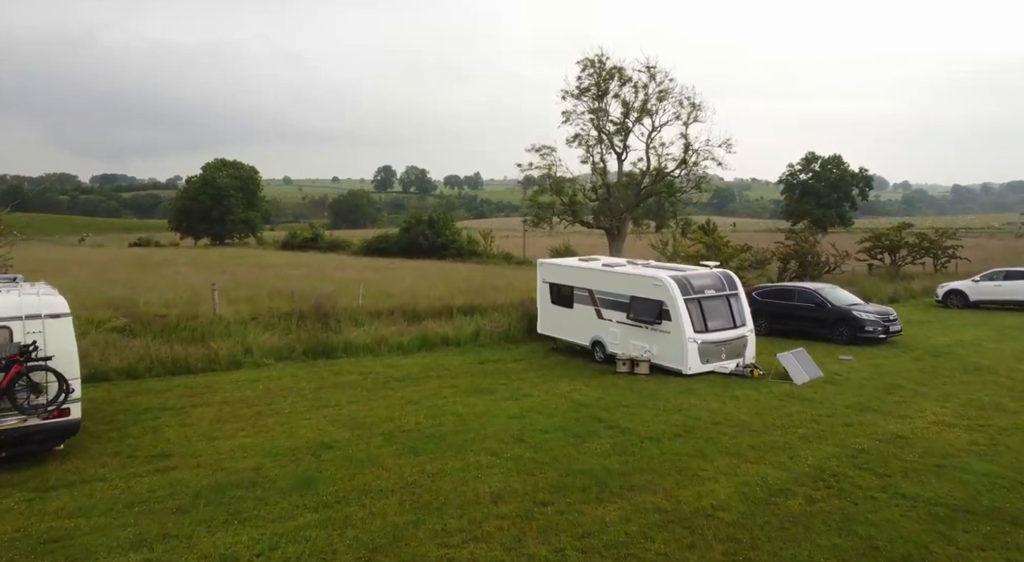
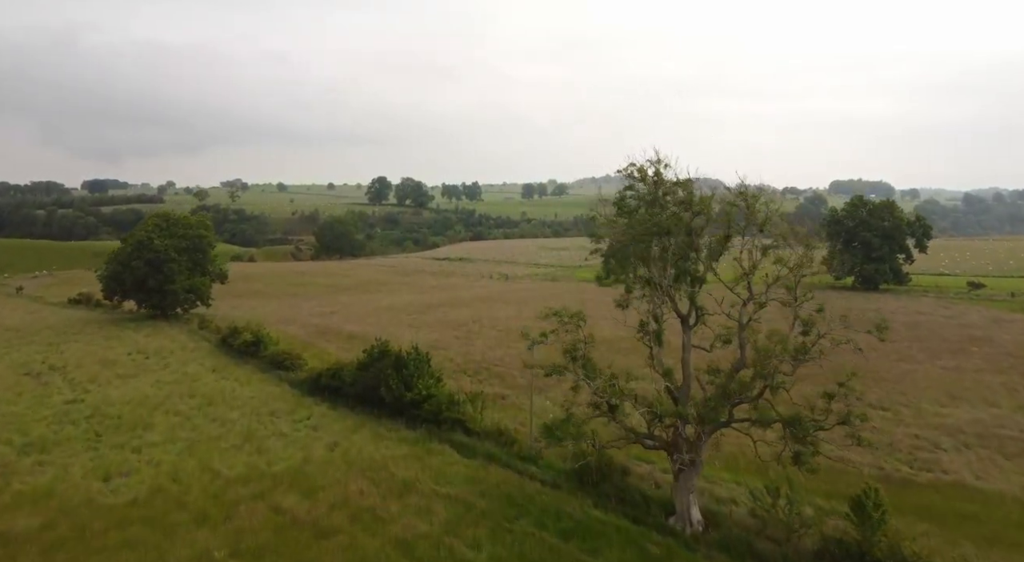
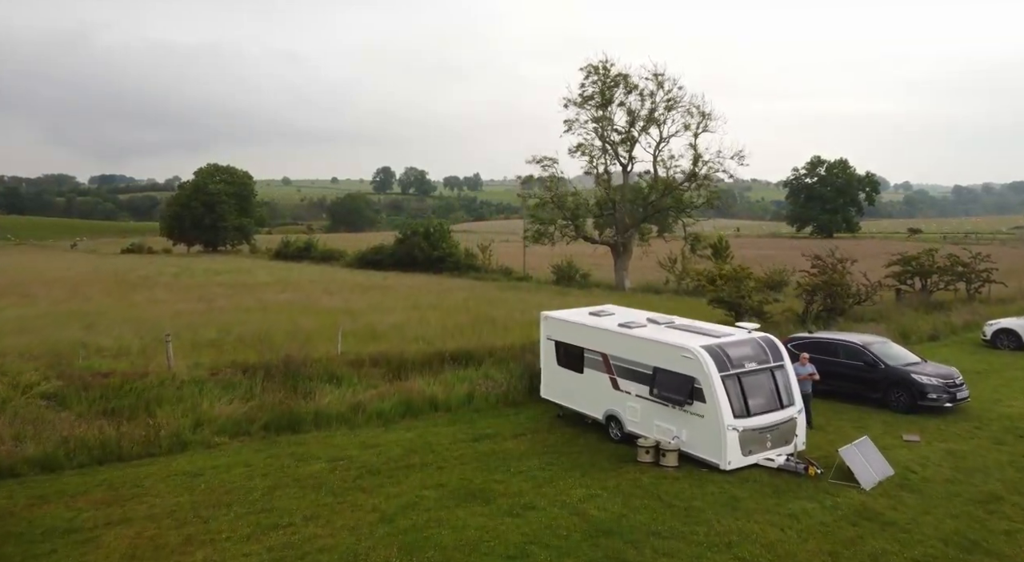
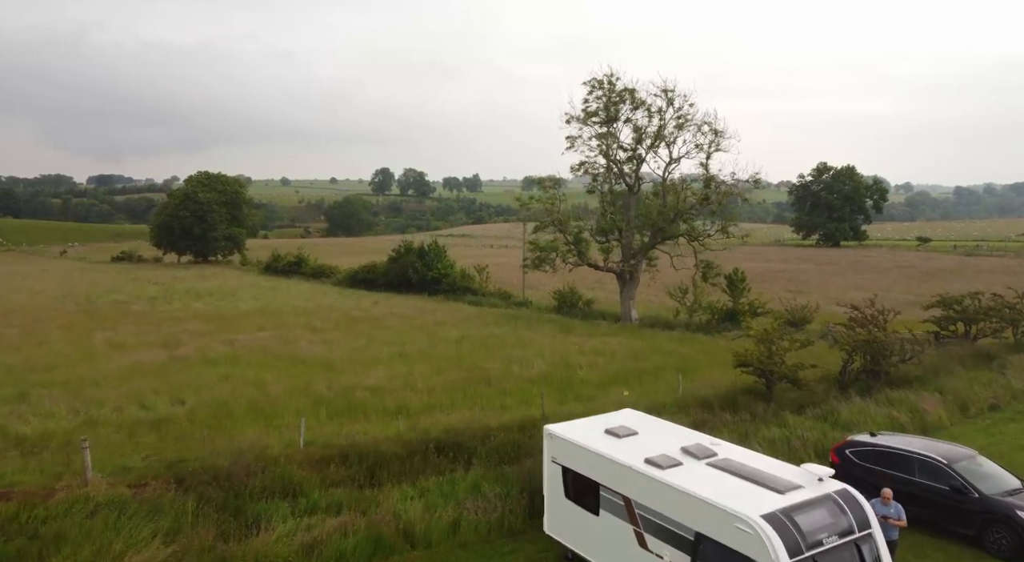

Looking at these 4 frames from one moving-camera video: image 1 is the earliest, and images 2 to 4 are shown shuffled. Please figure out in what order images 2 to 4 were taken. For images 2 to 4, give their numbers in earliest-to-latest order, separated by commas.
3, 4, 2
